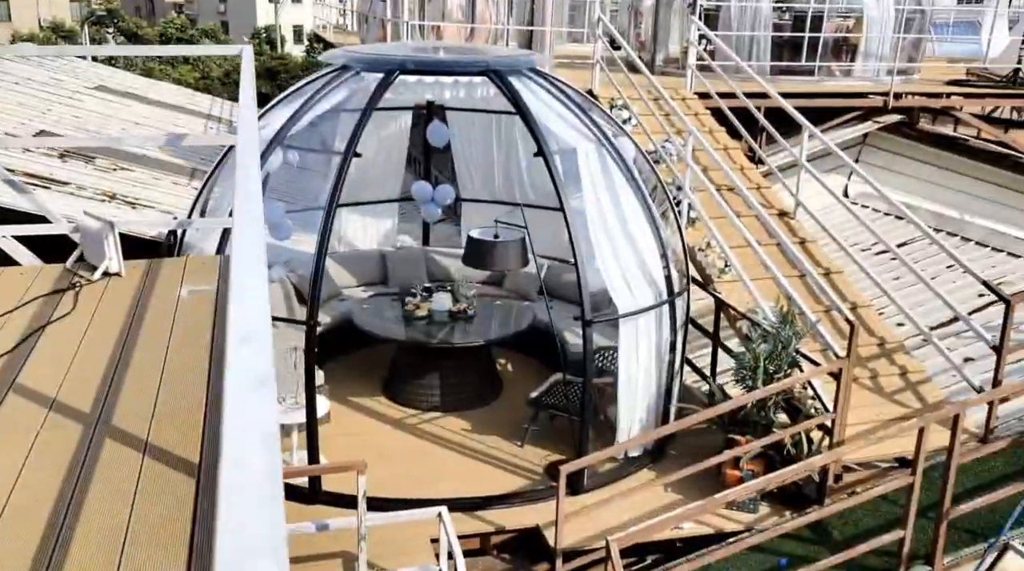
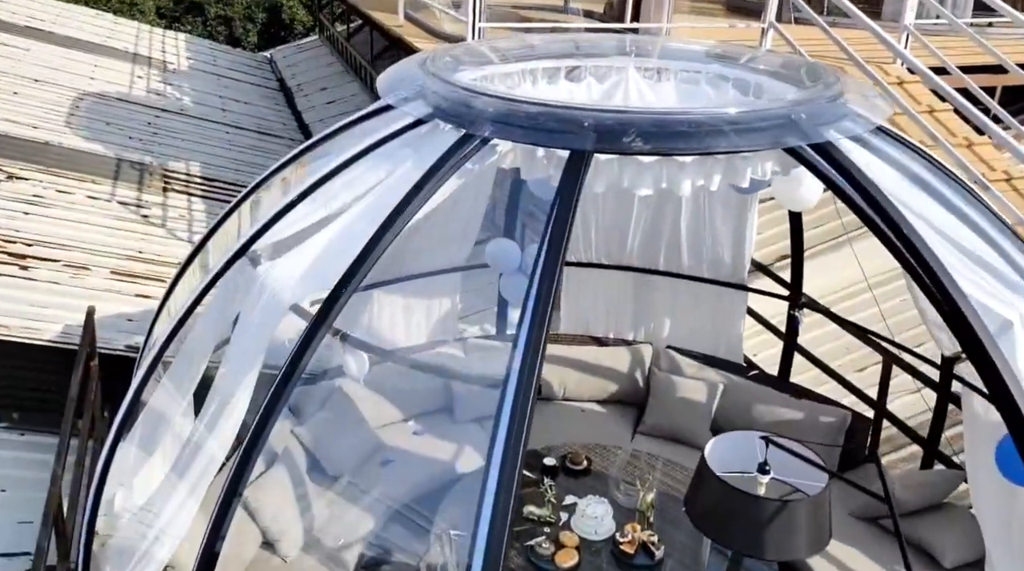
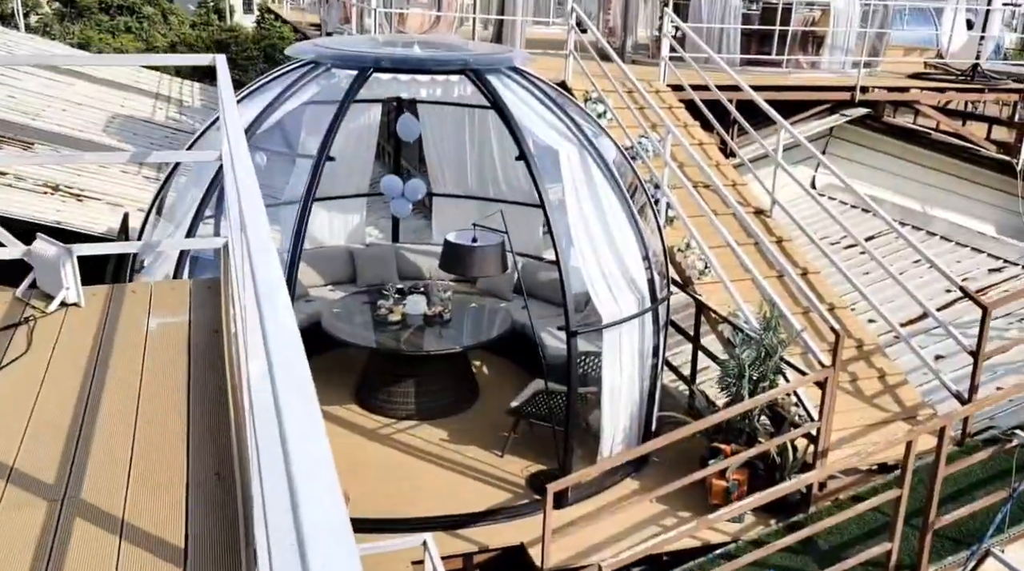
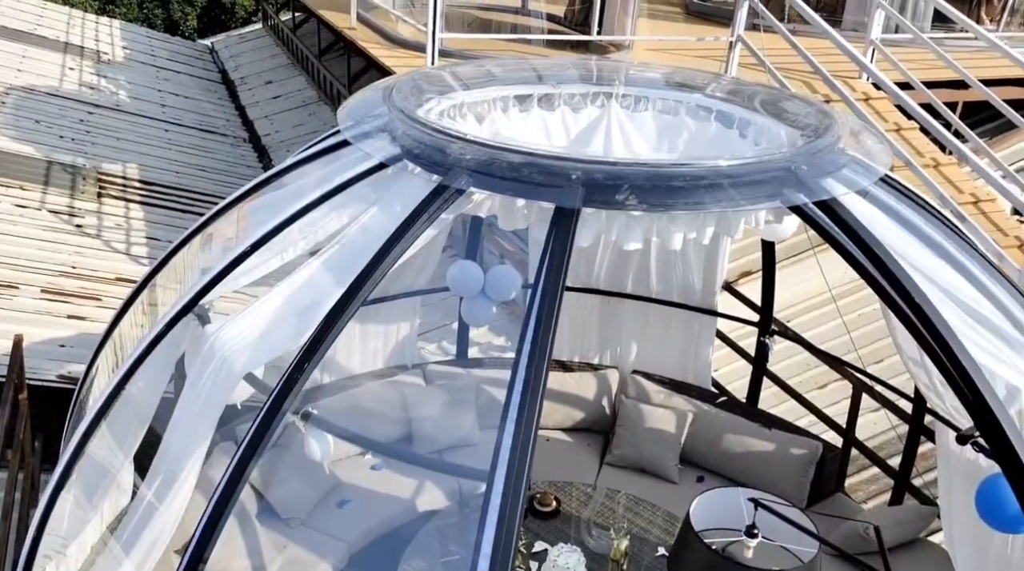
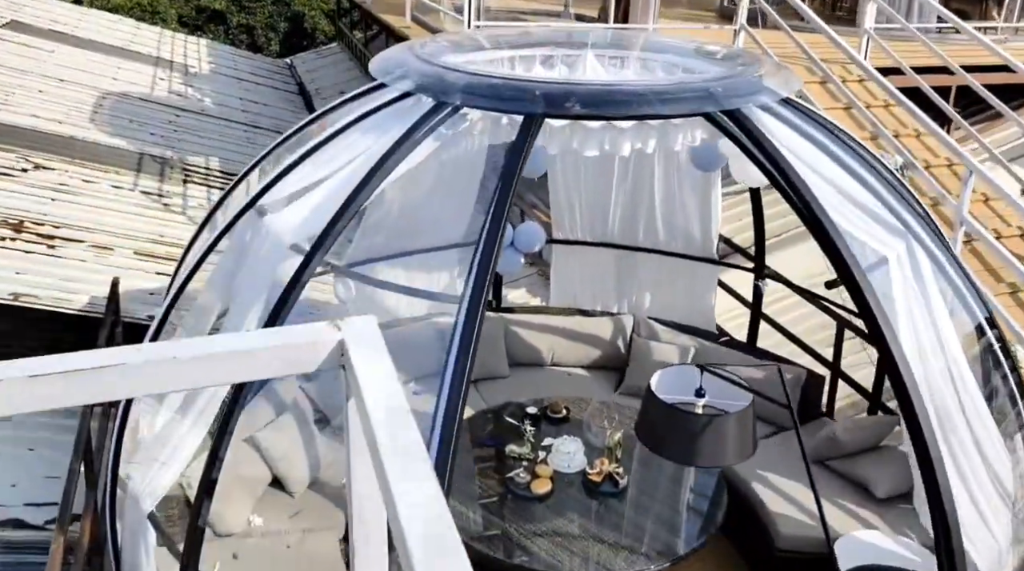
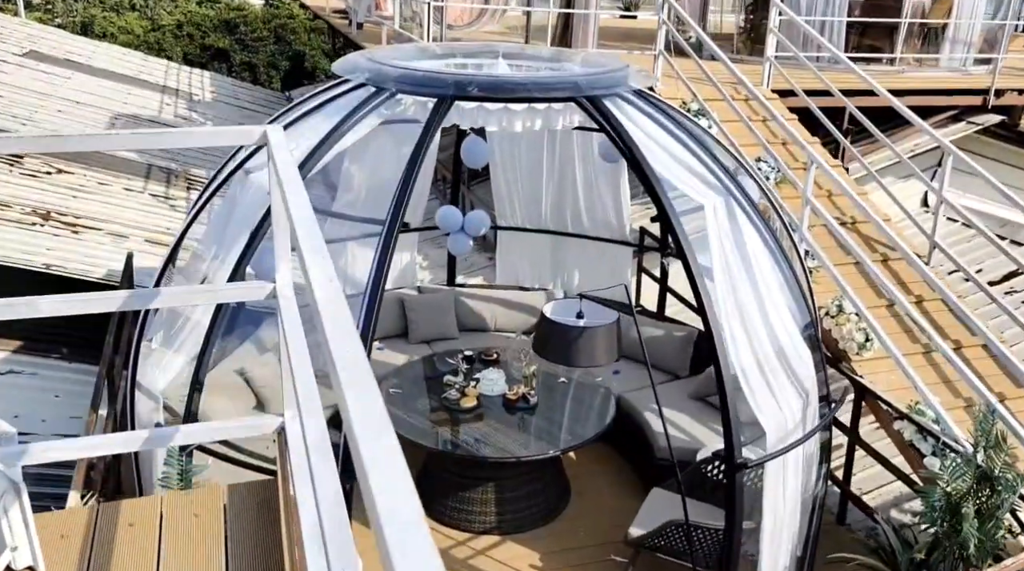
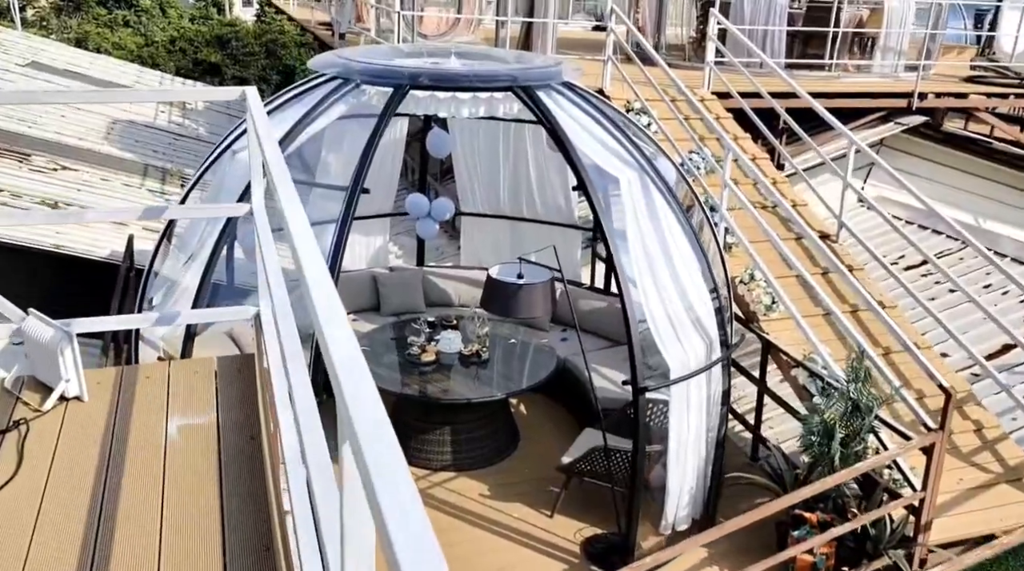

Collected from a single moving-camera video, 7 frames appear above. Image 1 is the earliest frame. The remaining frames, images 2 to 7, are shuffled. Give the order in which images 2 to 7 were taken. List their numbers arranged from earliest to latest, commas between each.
3, 7, 6, 5, 2, 4
